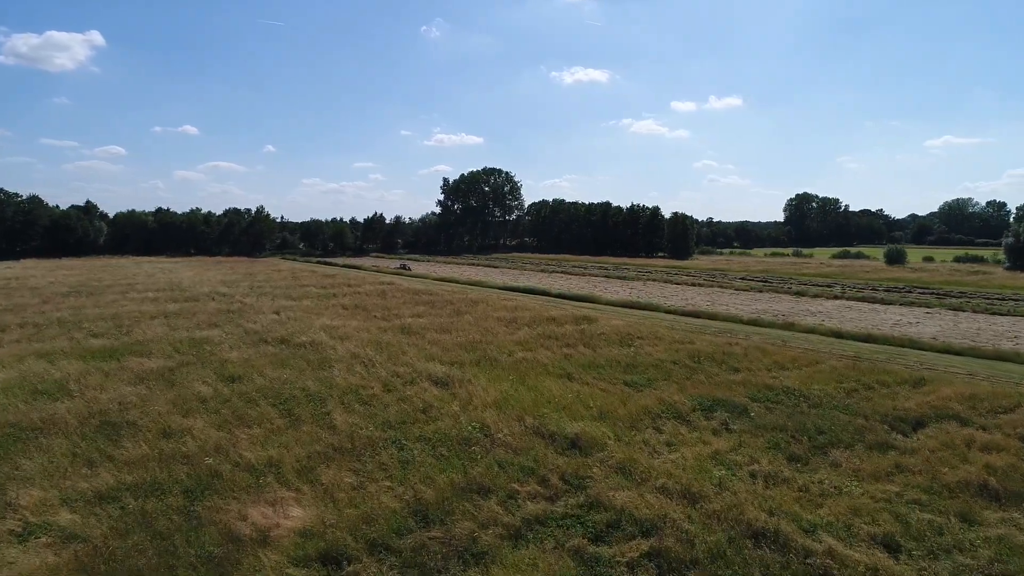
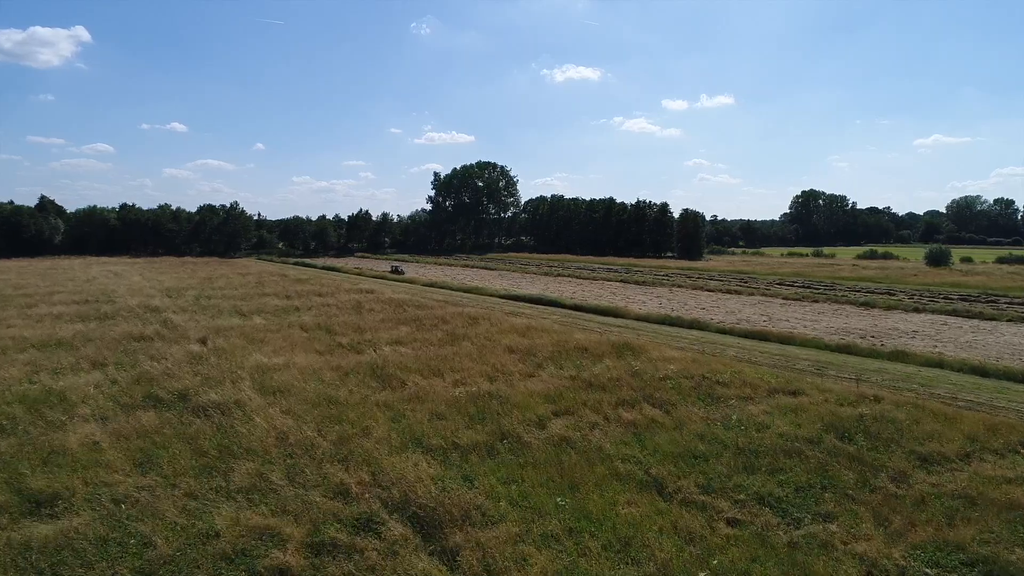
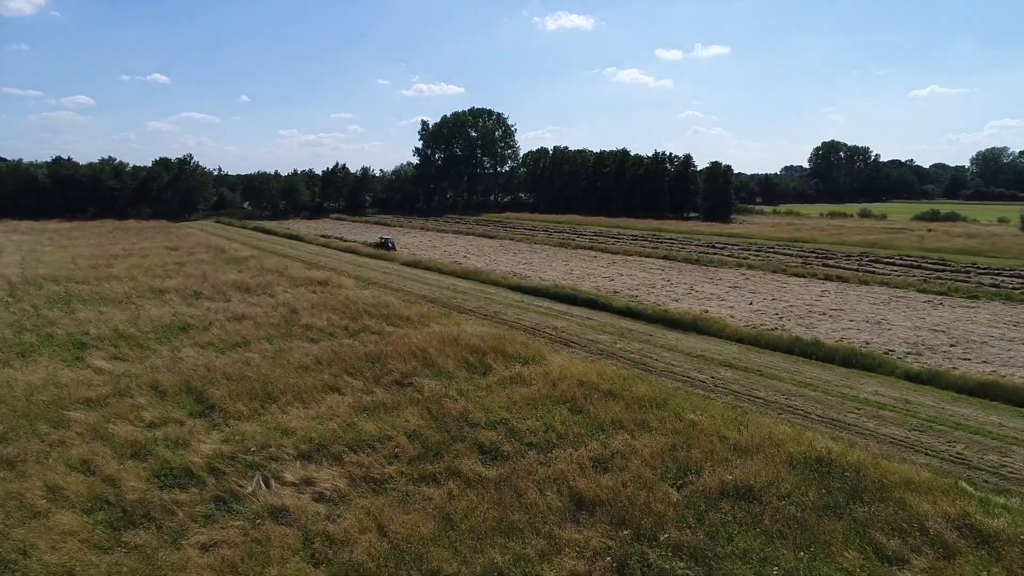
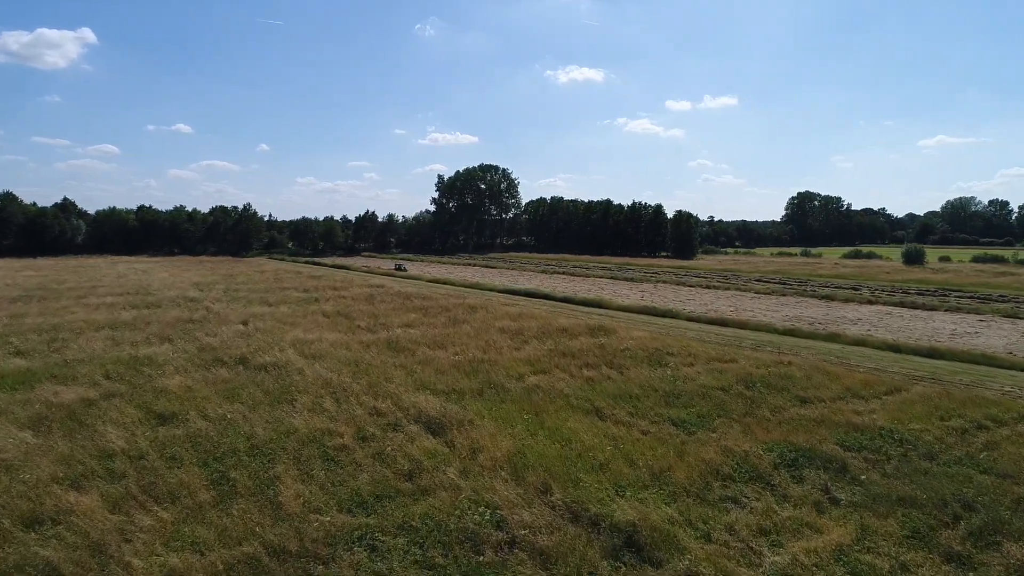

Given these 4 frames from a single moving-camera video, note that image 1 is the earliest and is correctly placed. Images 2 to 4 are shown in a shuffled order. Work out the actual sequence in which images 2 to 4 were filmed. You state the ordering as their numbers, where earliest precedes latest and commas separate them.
4, 2, 3
